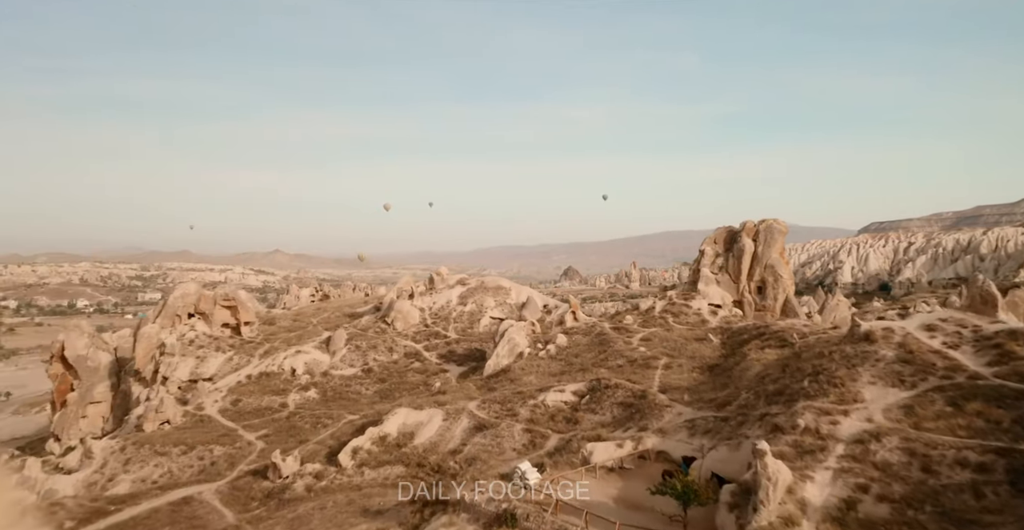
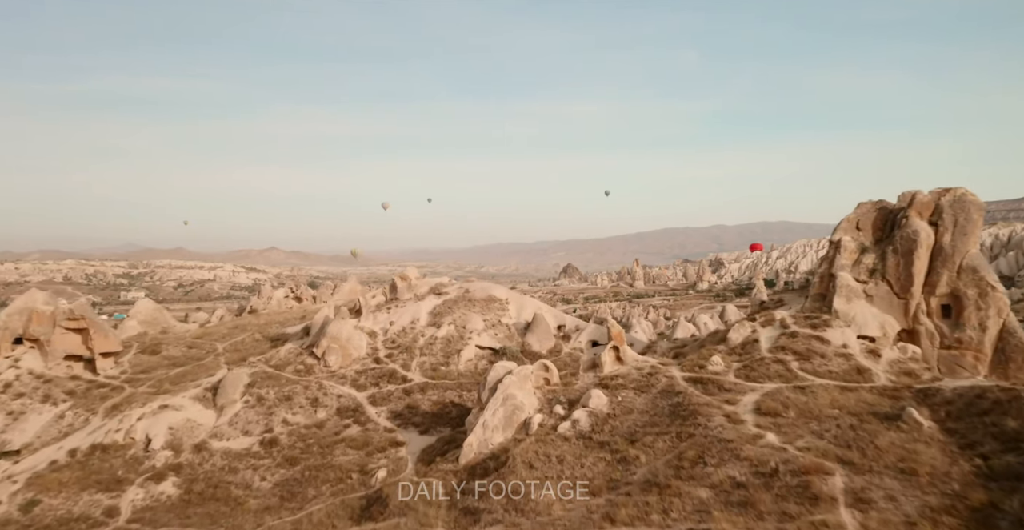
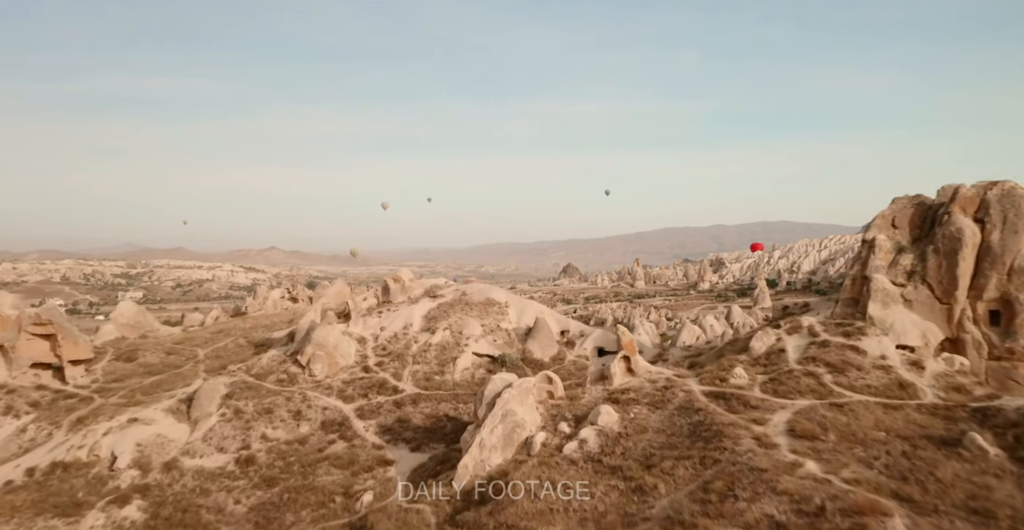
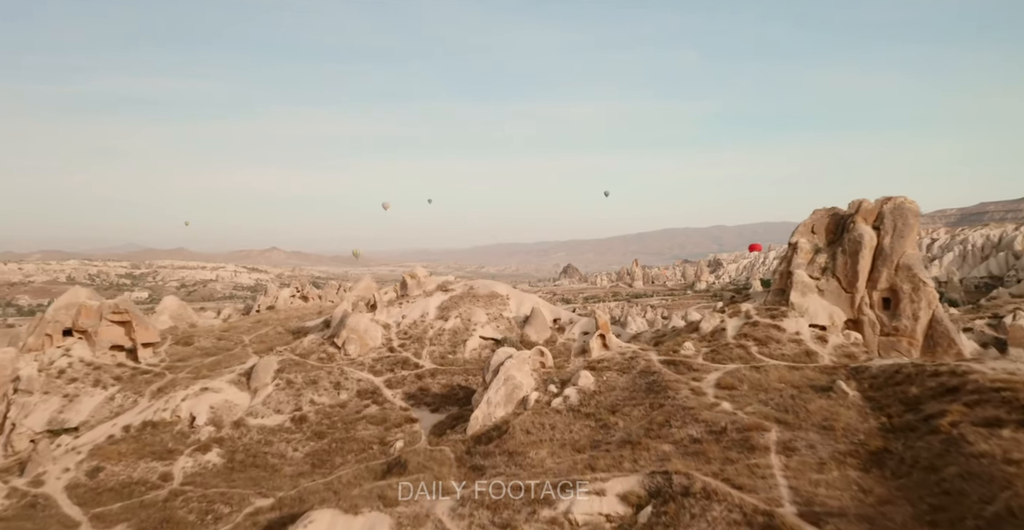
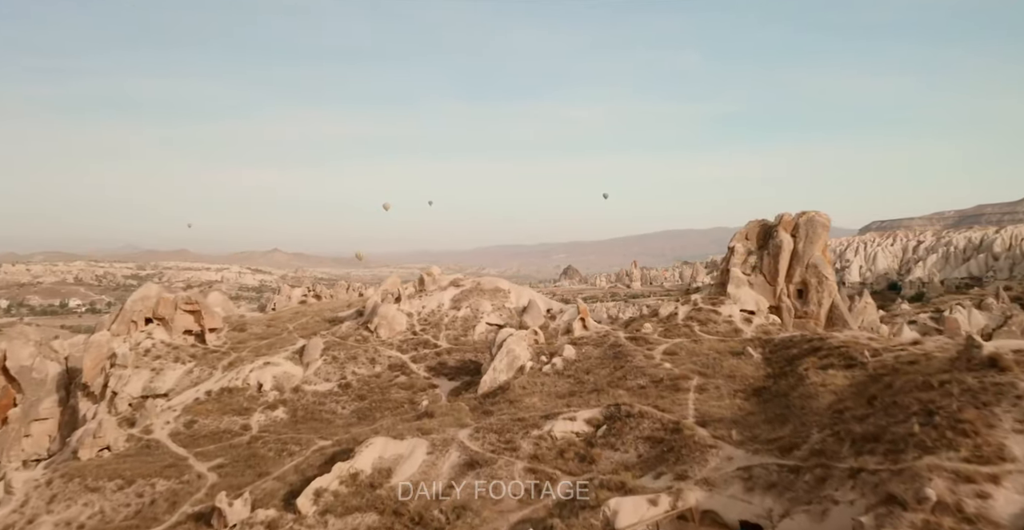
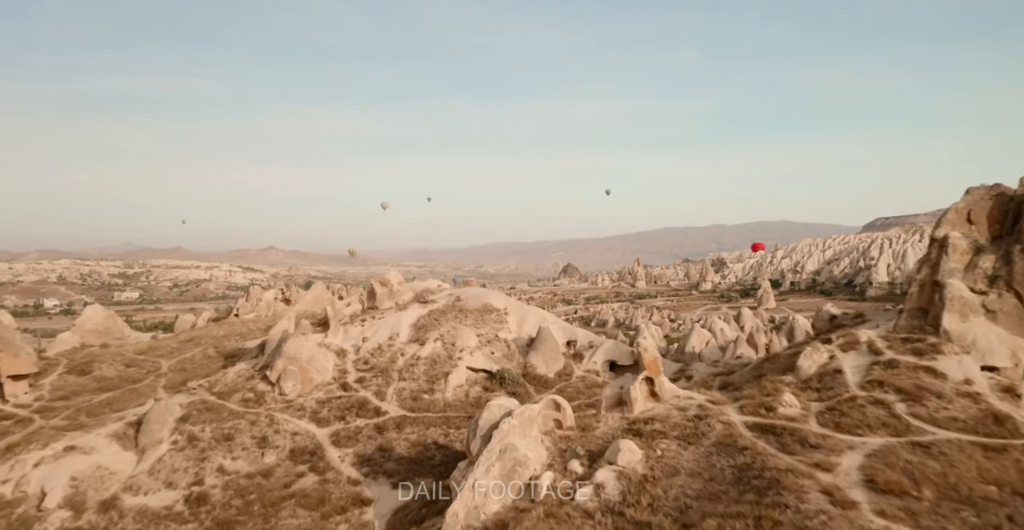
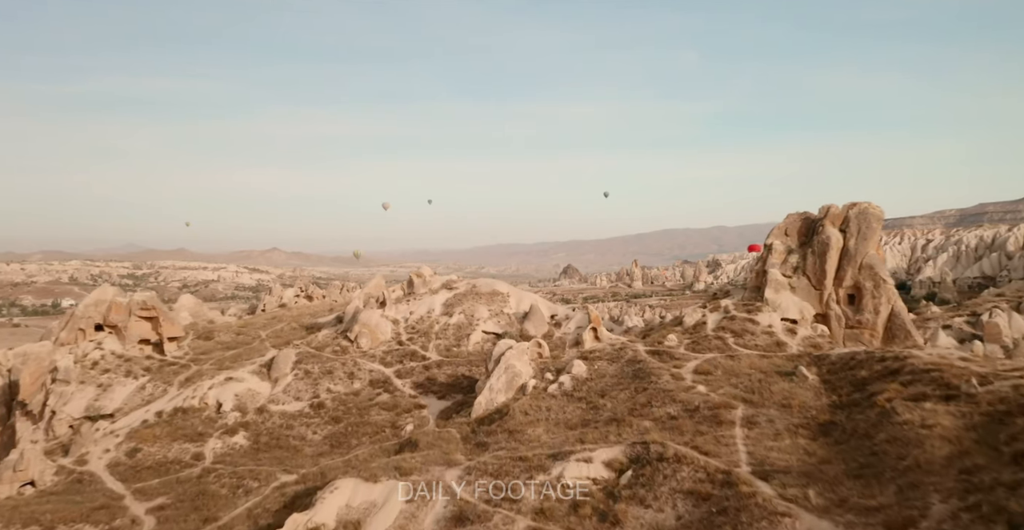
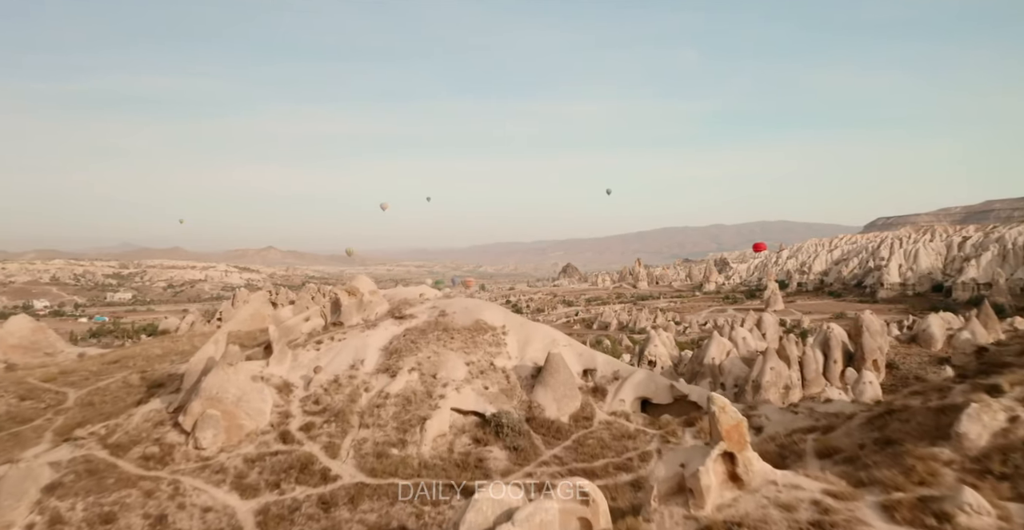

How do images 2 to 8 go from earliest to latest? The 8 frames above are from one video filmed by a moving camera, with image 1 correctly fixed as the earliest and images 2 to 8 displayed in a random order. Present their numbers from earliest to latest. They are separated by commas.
5, 7, 4, 2, 3, 6, 8
